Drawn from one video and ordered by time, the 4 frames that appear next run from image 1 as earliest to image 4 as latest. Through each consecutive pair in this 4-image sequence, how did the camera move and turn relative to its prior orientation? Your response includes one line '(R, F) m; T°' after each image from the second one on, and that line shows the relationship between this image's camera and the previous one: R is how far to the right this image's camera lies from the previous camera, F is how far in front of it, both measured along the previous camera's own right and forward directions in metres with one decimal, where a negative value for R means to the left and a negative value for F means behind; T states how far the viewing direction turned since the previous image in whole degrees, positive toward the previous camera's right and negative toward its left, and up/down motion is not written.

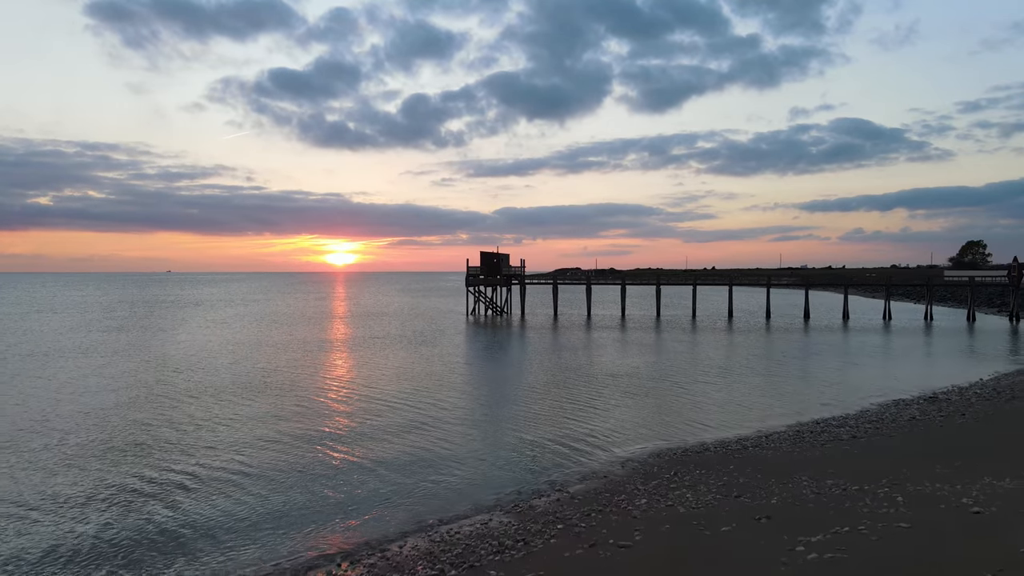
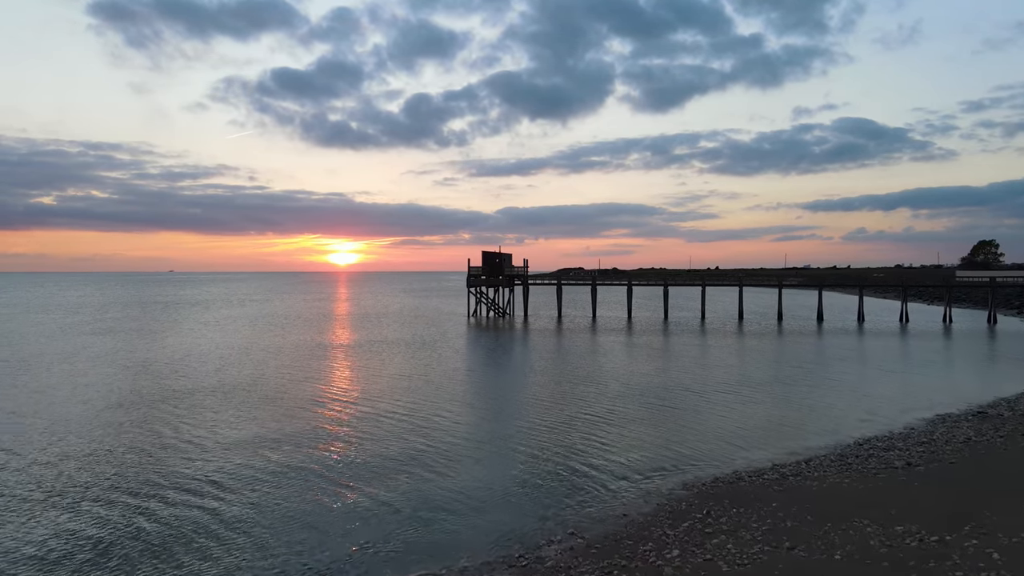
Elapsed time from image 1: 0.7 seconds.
(0.0, +0.9) m; 0°
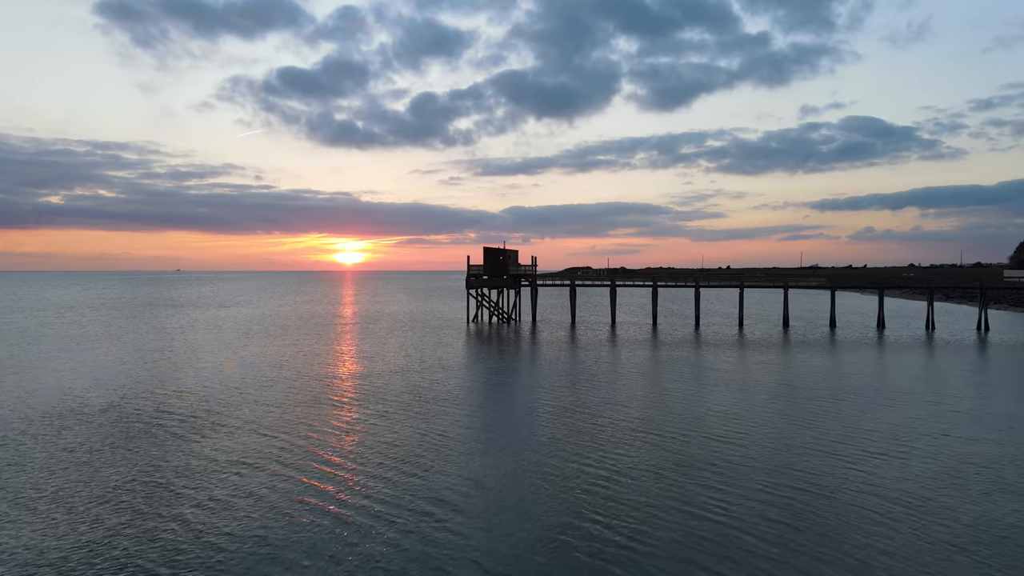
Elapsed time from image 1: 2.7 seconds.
(-0.3, +1.9) m; -1°
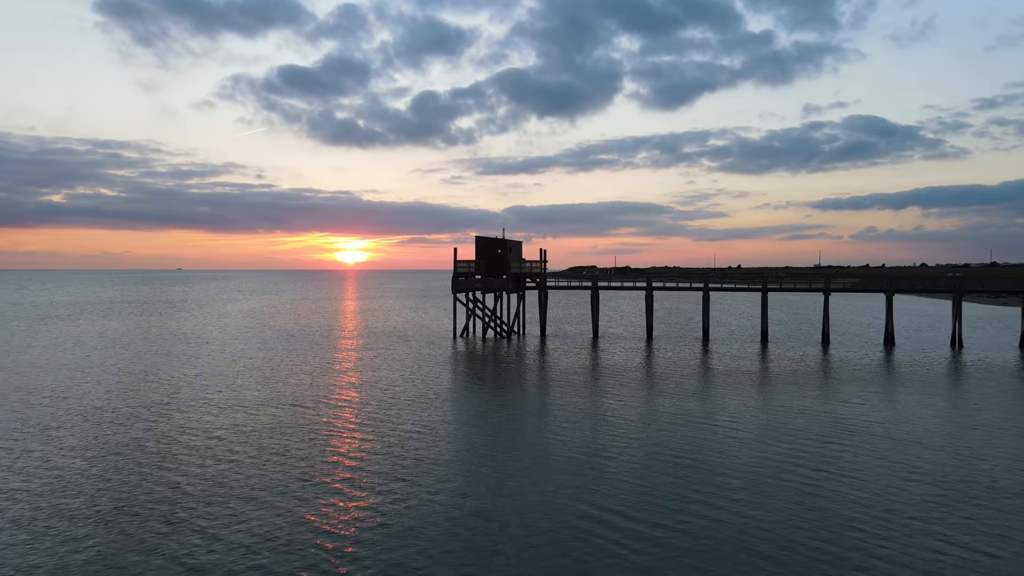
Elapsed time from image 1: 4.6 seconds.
(+0.3, +3.4) m; 0°
